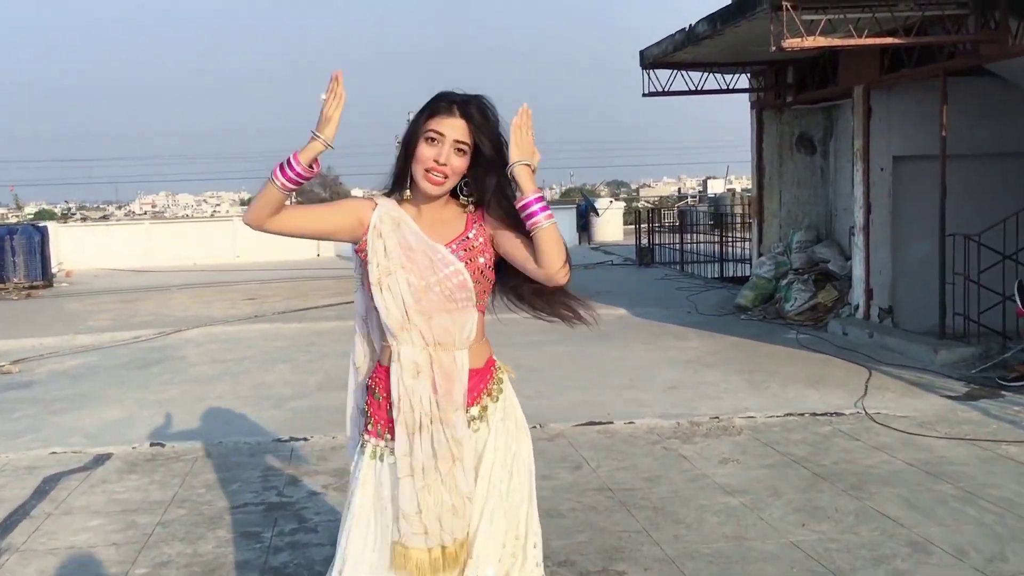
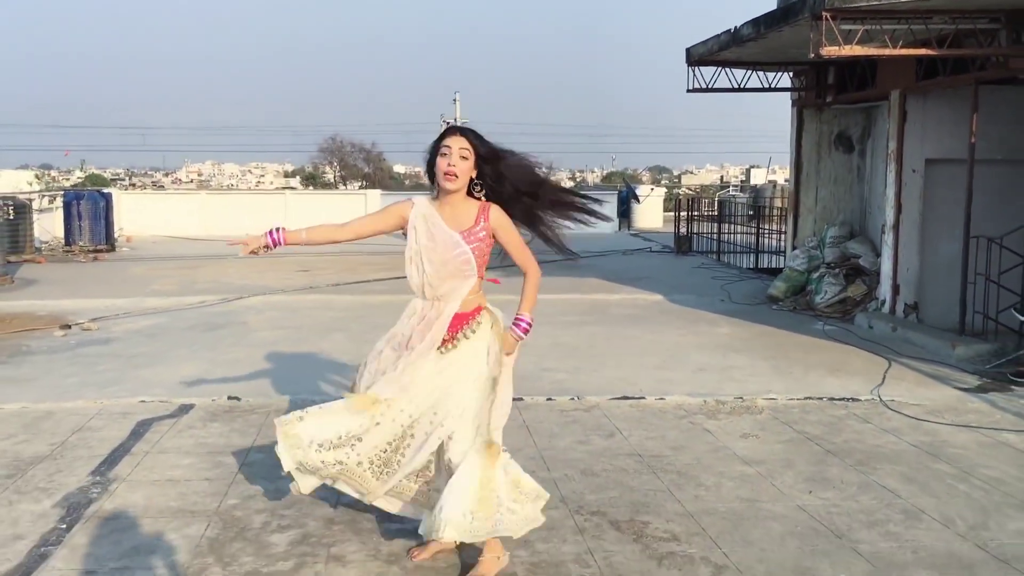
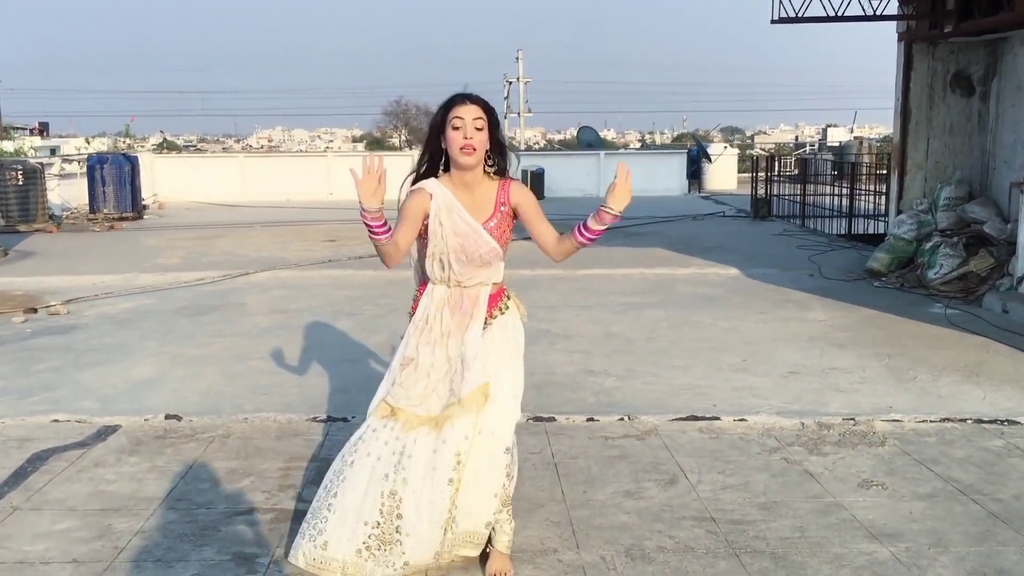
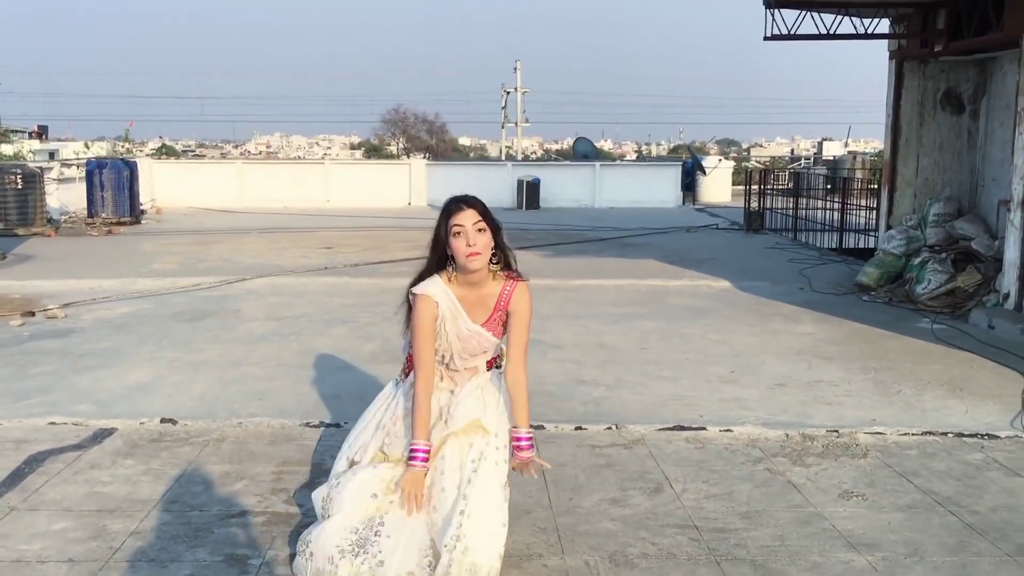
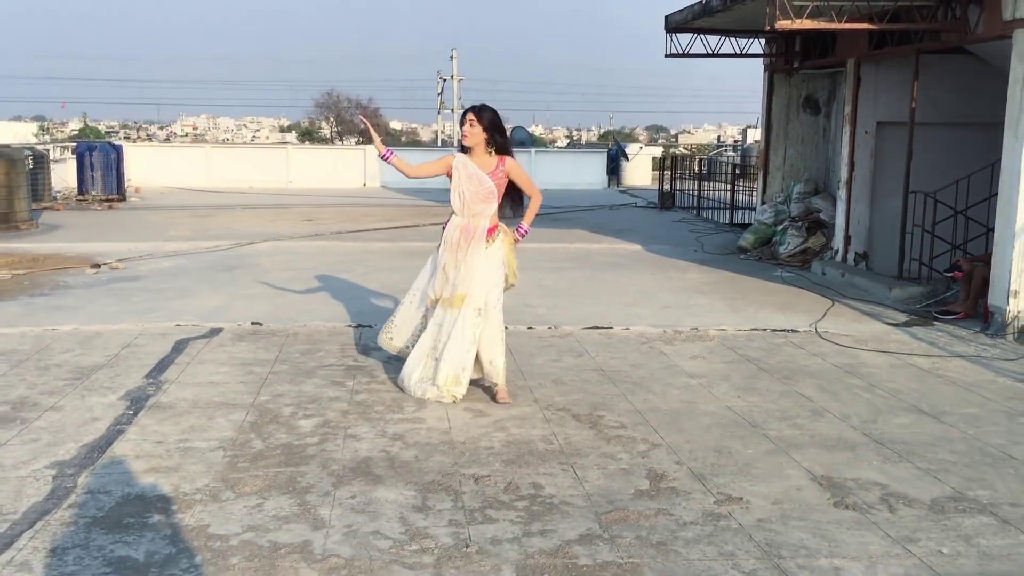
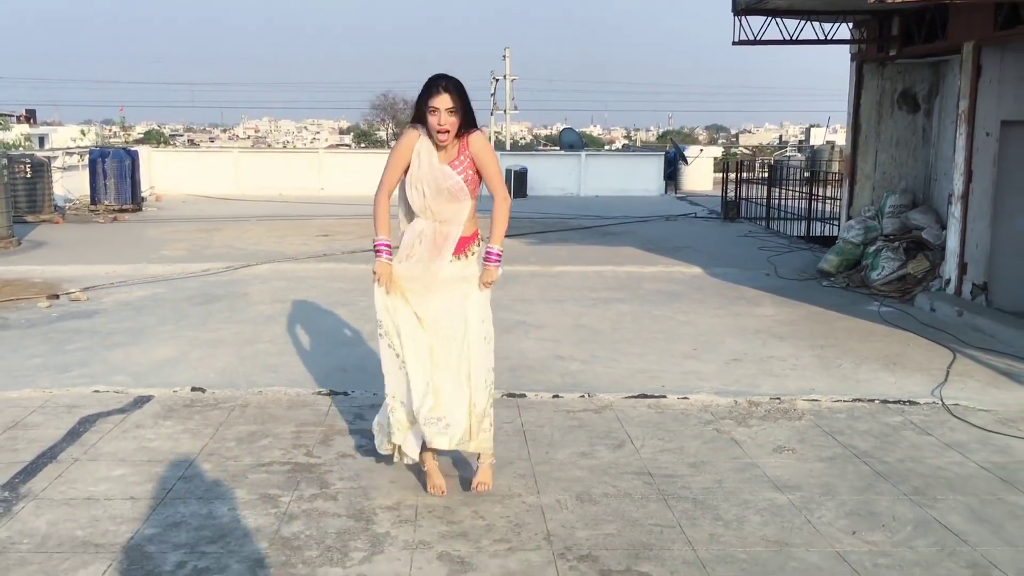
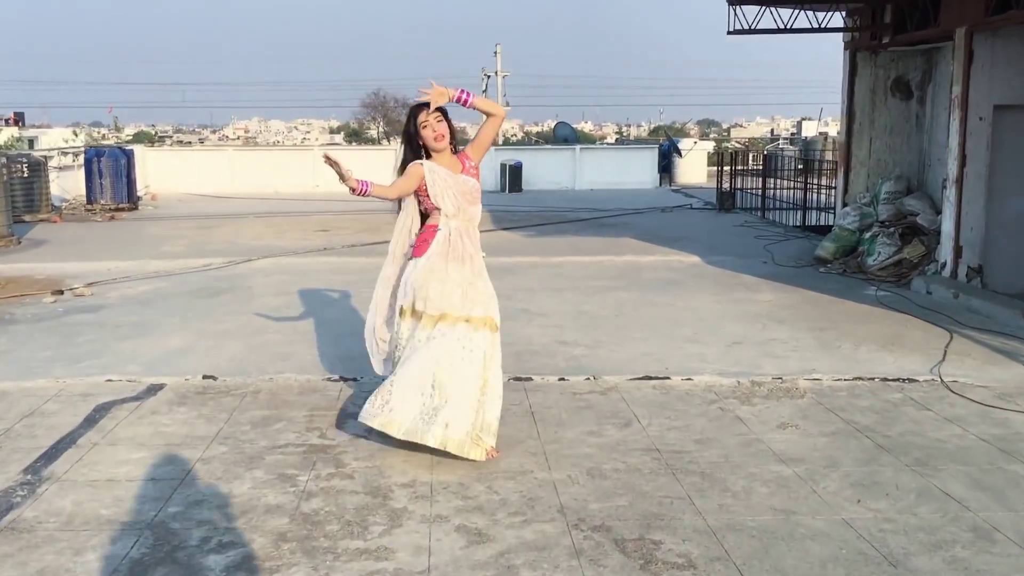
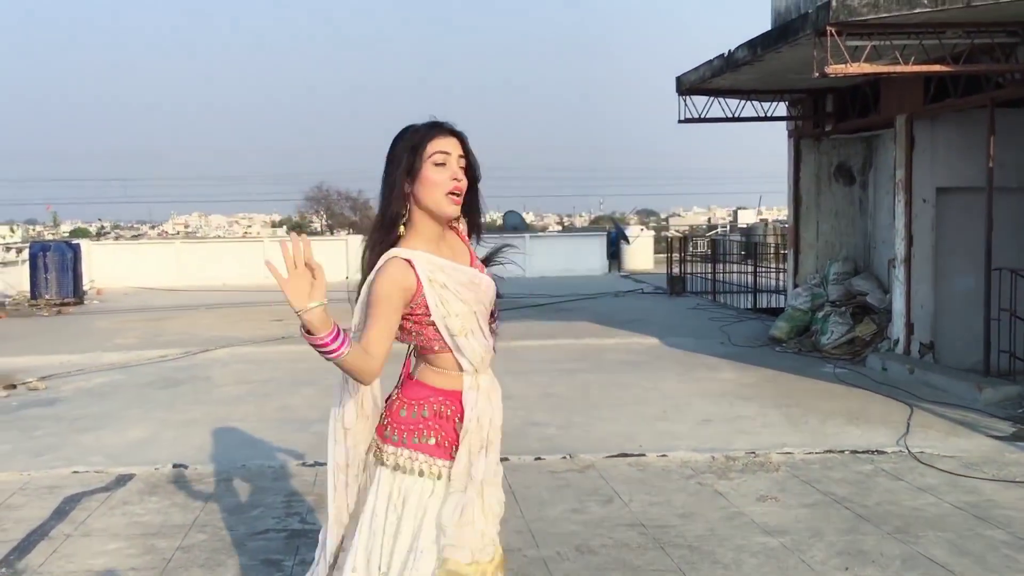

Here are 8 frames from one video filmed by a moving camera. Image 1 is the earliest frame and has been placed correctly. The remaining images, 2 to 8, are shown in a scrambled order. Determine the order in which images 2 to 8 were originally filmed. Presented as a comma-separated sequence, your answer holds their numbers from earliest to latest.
8, 2, 5, 7, 3, 4, 6
